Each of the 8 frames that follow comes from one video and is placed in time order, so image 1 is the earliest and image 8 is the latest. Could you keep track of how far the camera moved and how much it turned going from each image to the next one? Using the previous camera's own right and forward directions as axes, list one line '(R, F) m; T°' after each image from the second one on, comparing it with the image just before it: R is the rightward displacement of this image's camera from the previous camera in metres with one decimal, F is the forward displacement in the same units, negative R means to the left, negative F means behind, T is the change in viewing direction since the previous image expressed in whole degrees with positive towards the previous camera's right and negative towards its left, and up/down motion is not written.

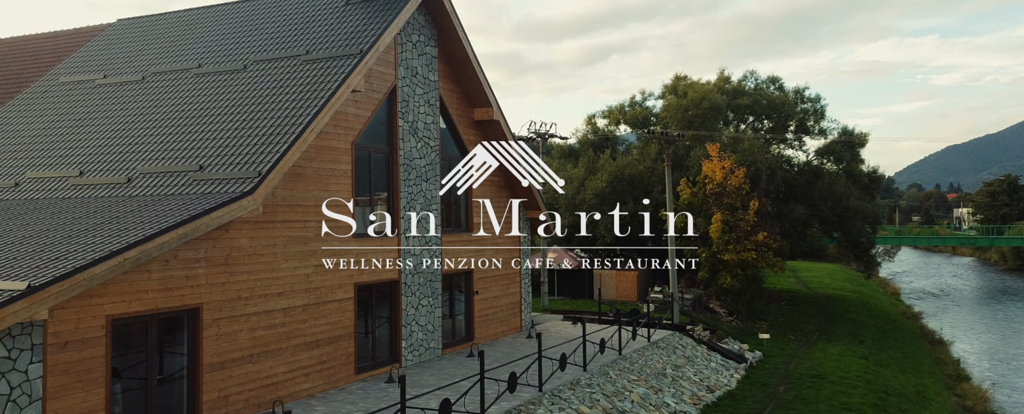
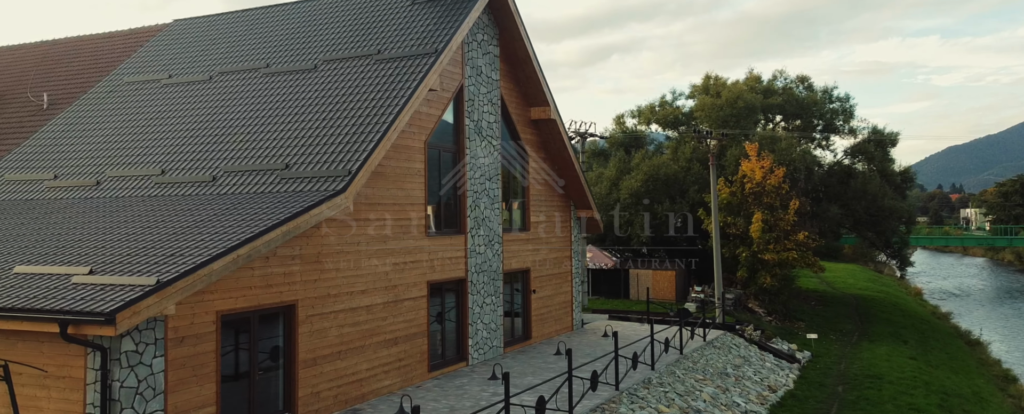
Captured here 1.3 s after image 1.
(-1.0, -0.1) m; -1°
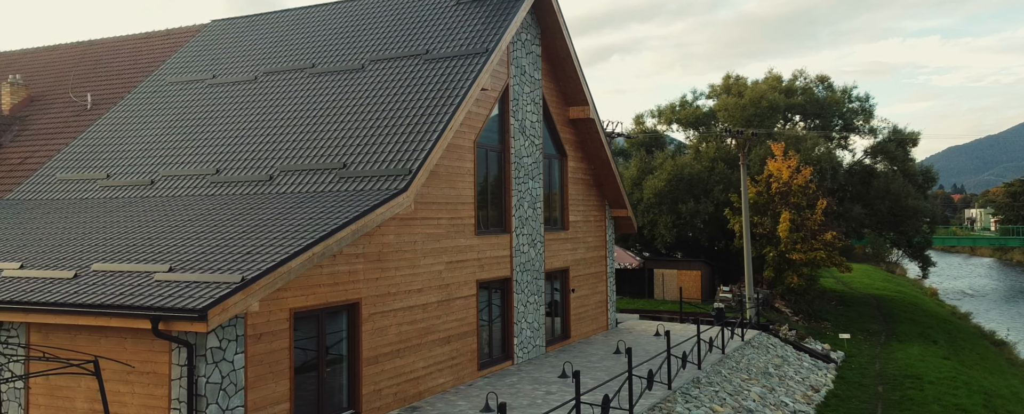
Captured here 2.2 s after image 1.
(-0.7, -0.1) m; -1°
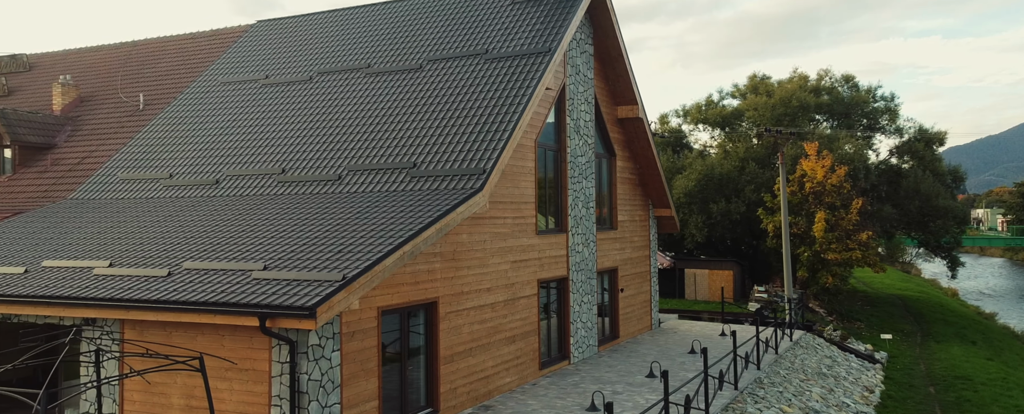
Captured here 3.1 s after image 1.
(-0.8, 0.0) m; -1°
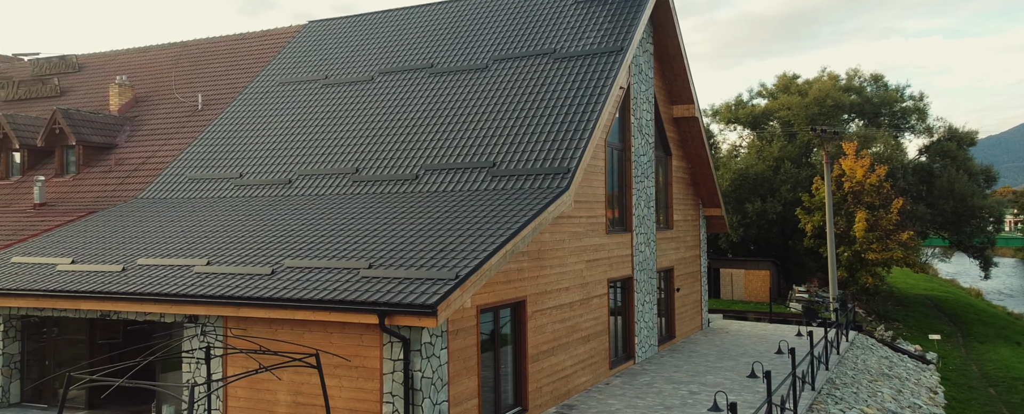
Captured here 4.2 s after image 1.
(-0.9, 0.0) m; -1°
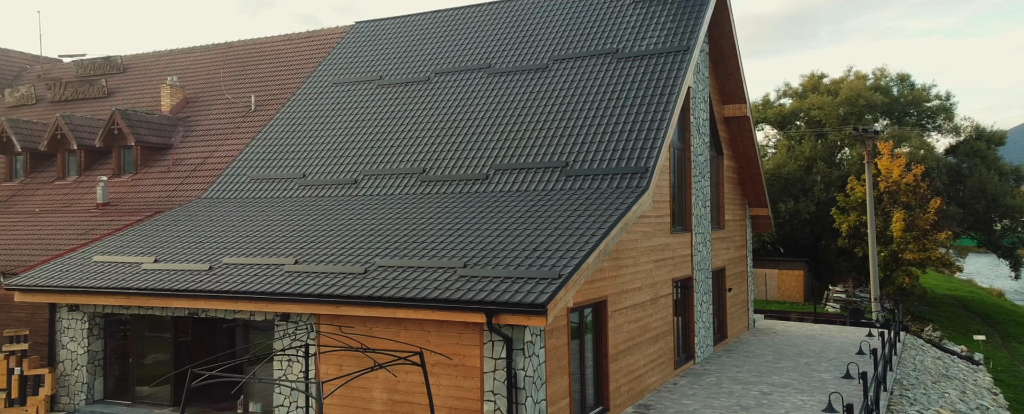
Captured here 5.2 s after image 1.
(-0.9, 0.0) m; -1°
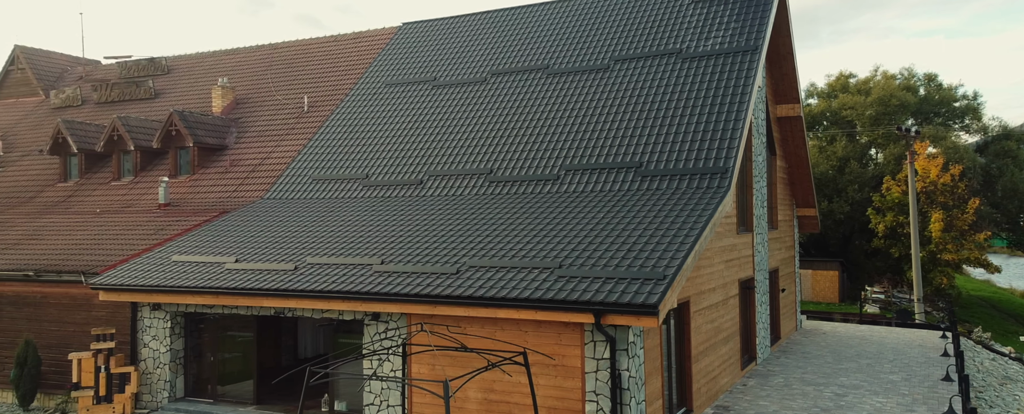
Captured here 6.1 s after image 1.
(-0.9, 0.0) m; -1°
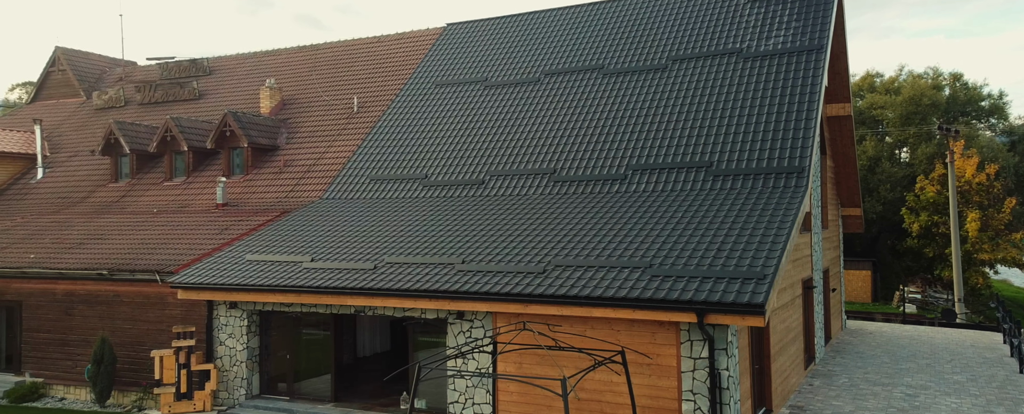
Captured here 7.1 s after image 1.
(-0.8, -0.1) m; -1°
